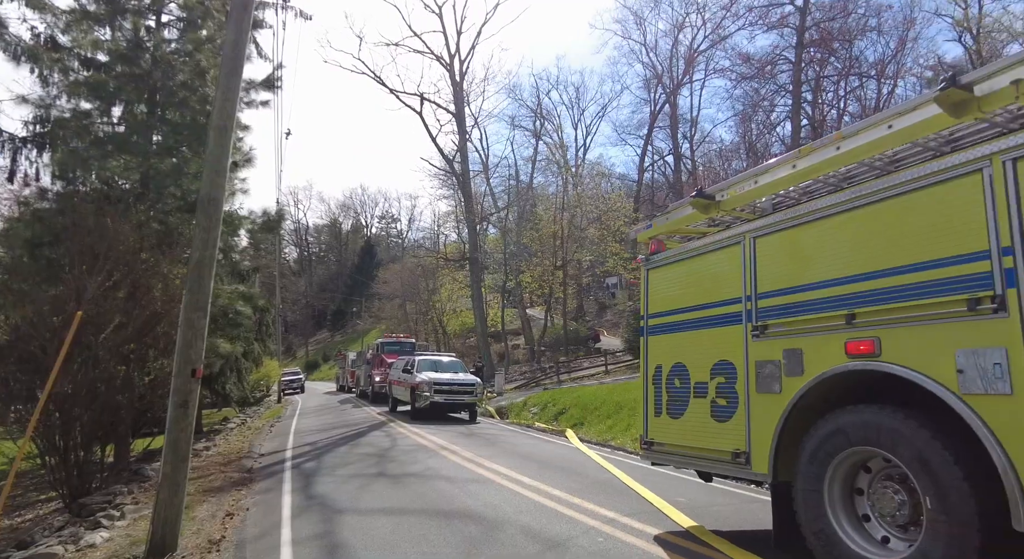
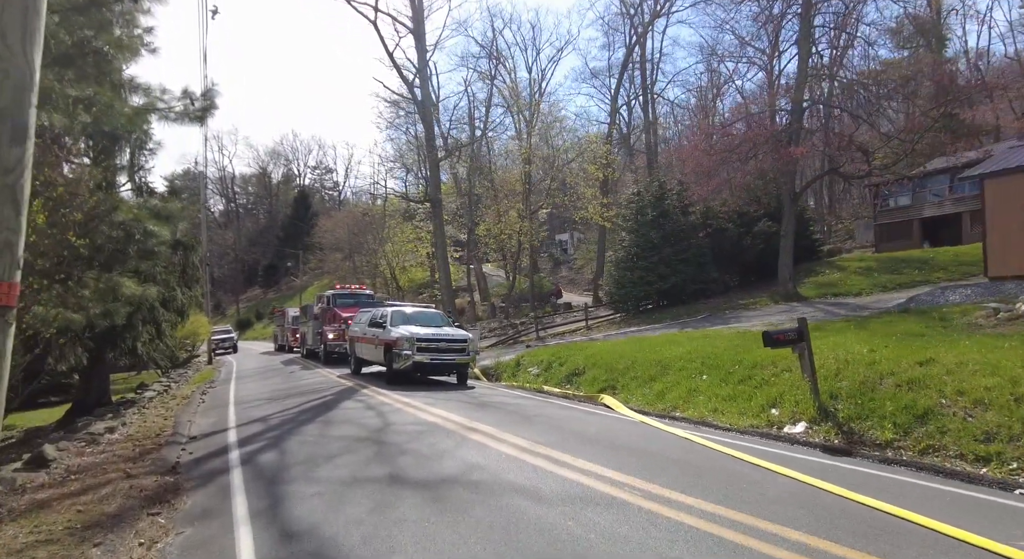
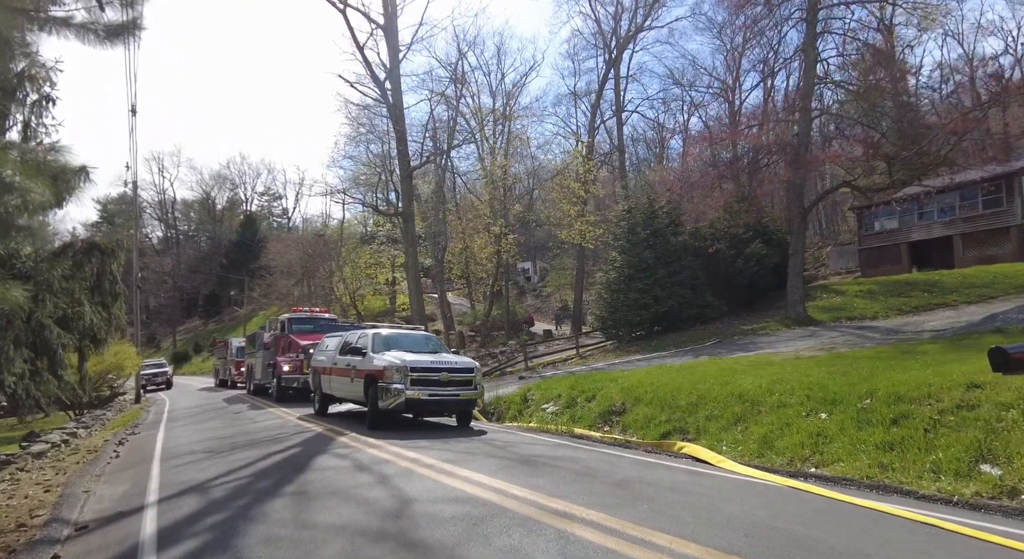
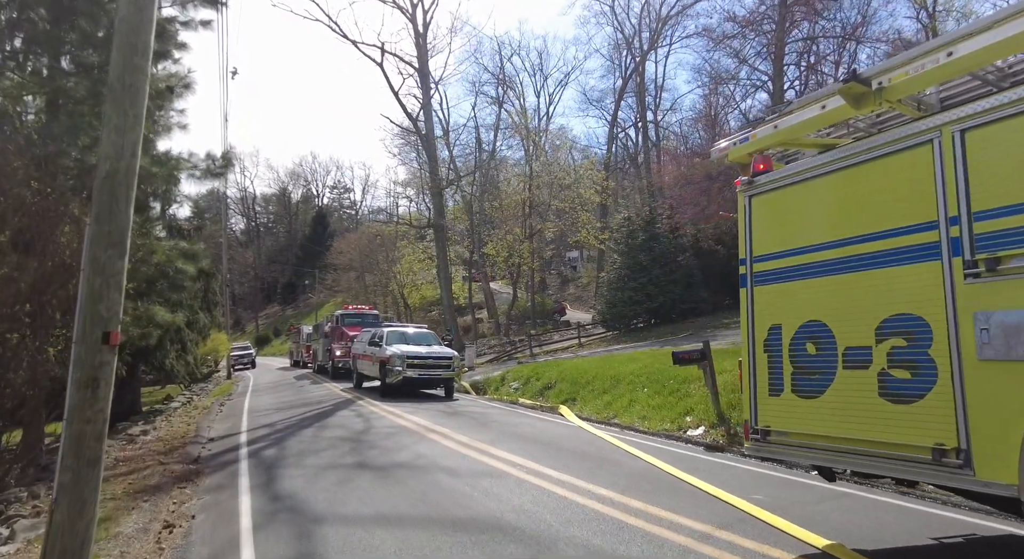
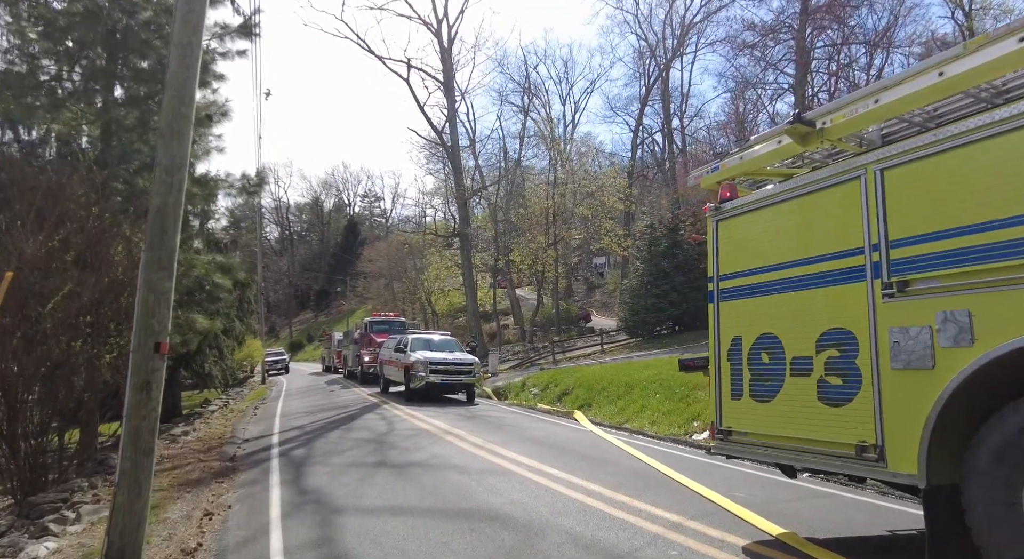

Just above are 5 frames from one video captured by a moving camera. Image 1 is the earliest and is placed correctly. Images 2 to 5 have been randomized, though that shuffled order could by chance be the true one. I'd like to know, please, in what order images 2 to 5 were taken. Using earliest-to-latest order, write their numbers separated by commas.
5, 4, 2, 3
